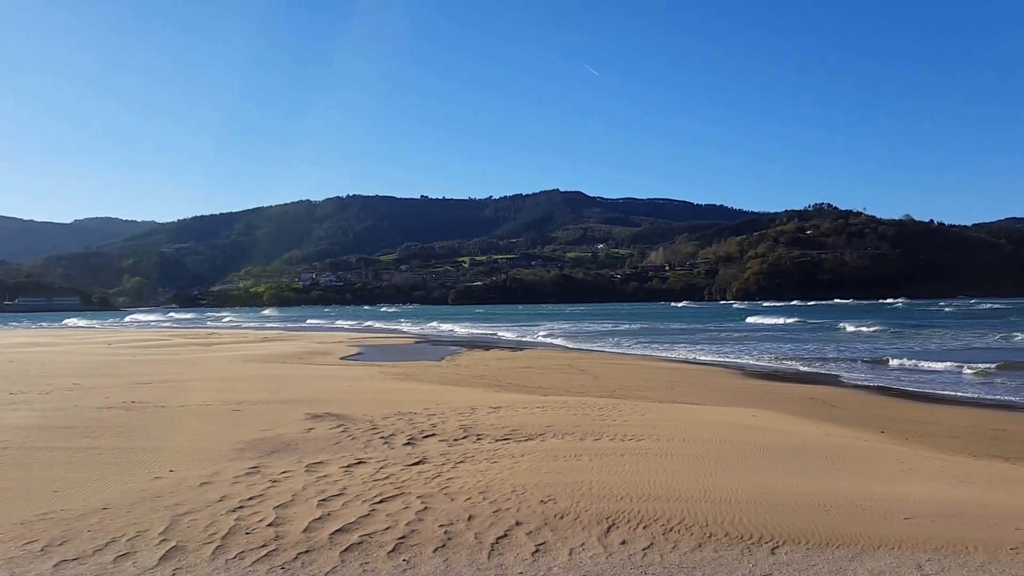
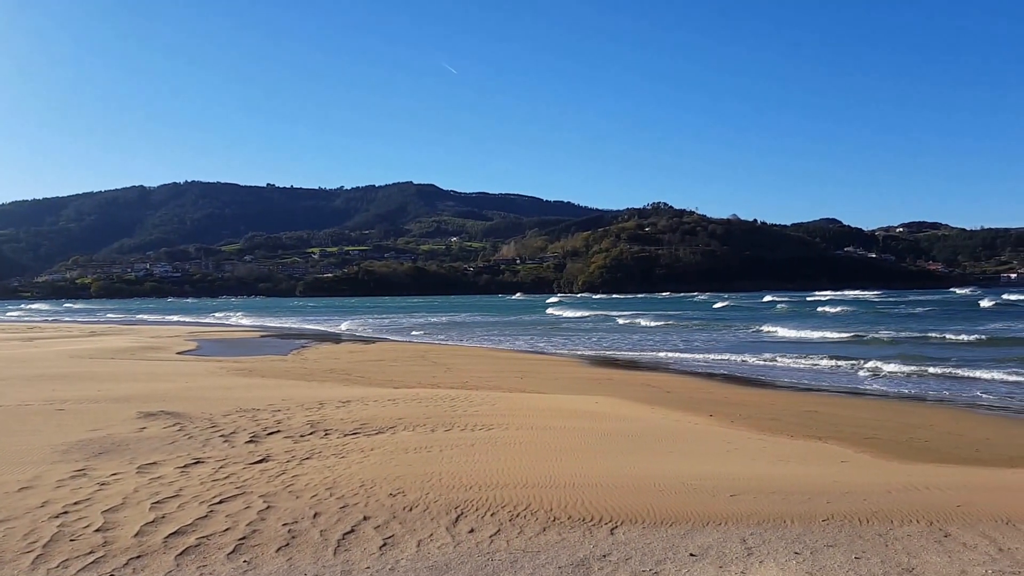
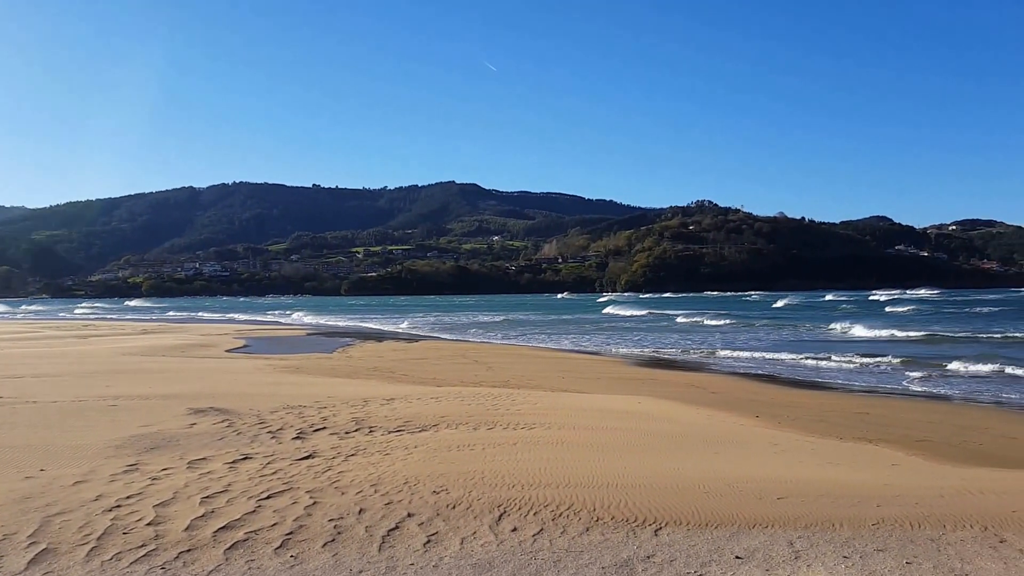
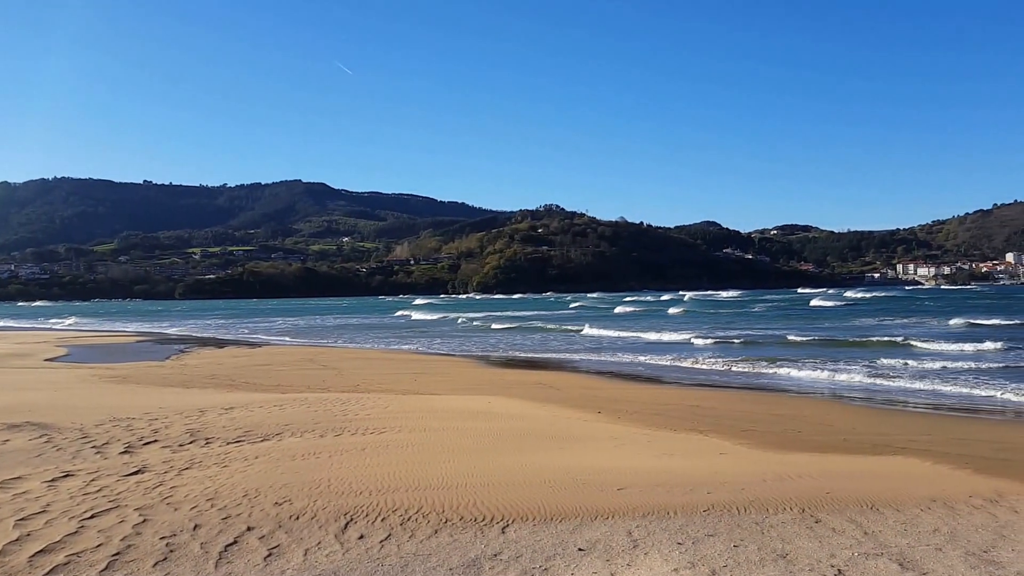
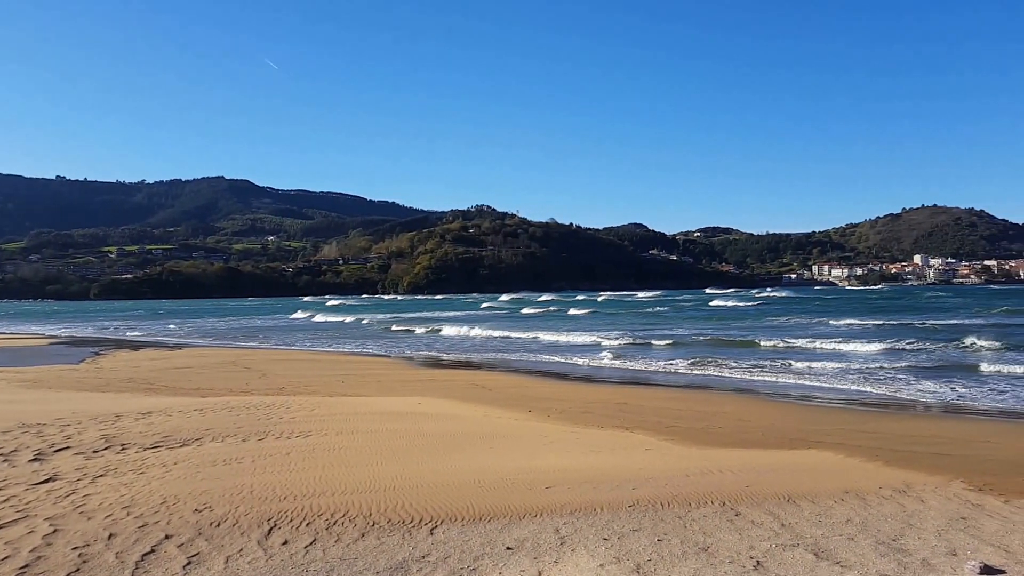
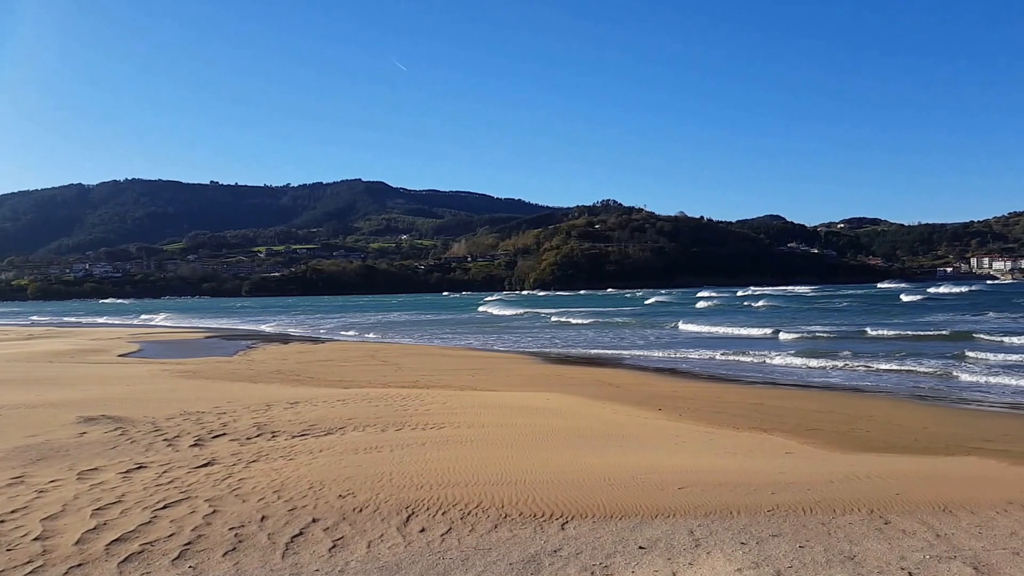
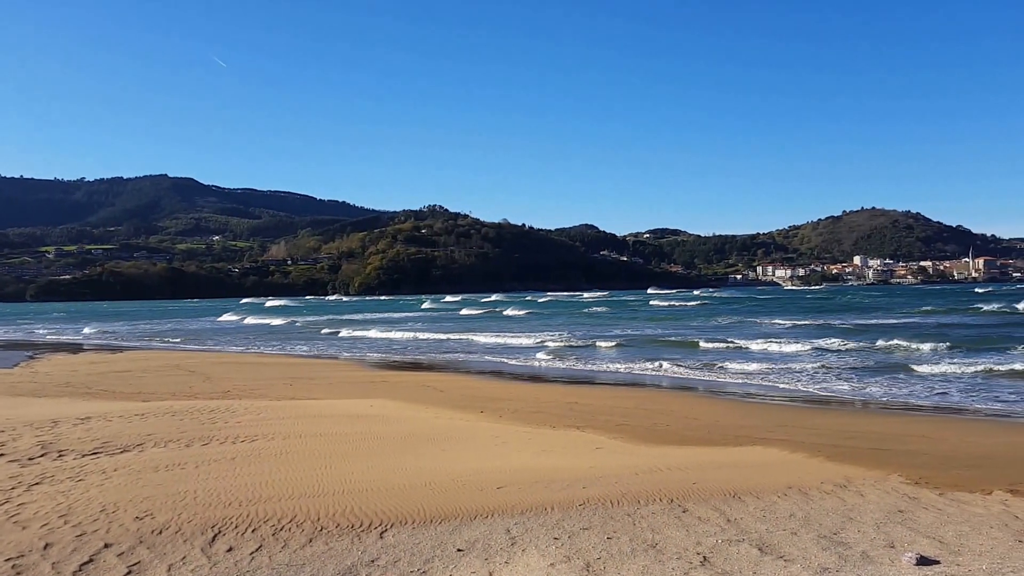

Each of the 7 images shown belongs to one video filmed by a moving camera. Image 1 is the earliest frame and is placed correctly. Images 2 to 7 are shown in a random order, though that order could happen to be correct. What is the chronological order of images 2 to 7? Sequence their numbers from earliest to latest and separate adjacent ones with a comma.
3, 2, 6, 4, 5, 7
